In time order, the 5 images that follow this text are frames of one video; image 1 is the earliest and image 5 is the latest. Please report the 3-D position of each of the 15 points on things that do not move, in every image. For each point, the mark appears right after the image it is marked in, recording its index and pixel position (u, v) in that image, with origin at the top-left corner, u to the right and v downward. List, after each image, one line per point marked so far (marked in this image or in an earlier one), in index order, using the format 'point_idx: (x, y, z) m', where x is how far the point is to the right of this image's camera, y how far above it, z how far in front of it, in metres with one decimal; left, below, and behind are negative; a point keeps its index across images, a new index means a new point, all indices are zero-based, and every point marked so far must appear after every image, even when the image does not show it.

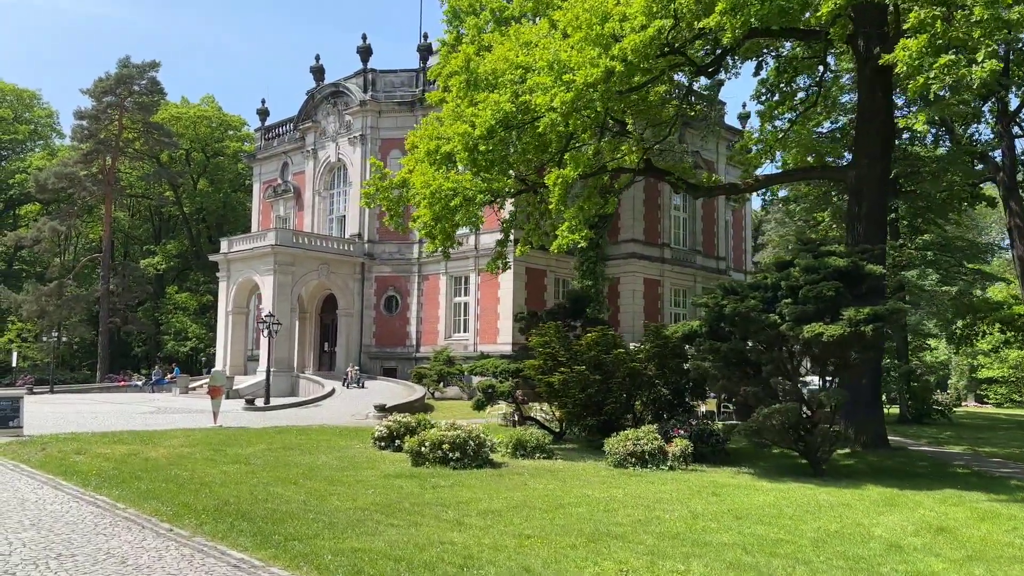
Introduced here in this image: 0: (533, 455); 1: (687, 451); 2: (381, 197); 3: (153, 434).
0: (+0.3, -2.8, +12.9) m
1: (+2.7, -2.5, +12.0) m
2: (-3.0, +2.1, +18.0) m
3: (-6.7, -2.7, +14.7) m
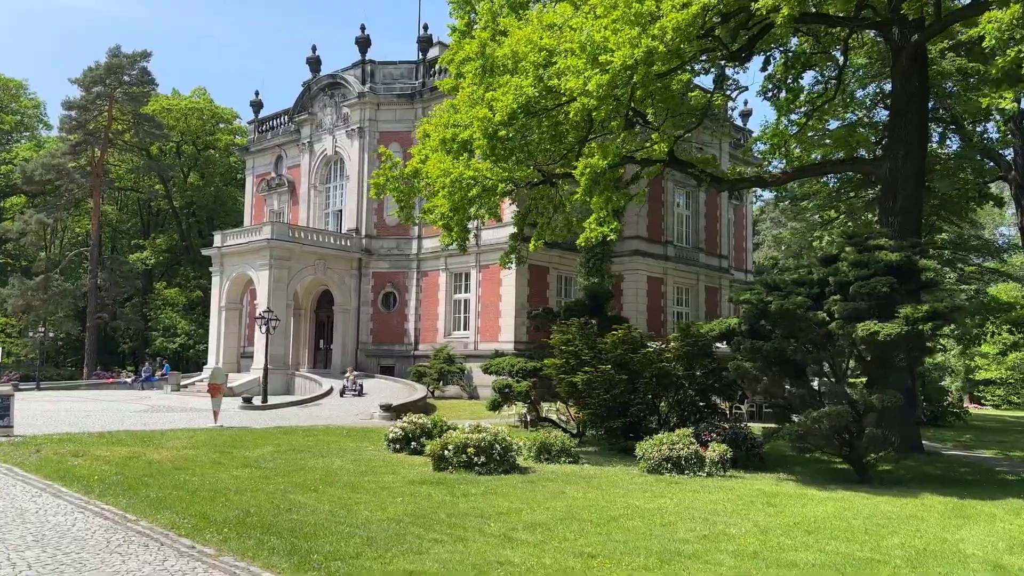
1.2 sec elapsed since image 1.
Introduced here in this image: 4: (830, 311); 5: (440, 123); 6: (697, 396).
0: (+0.7, -2.7, +12.2) m
1: (+3.1, -2.5, +11.3) m
2: (-2.7, +2.2, +17.2) m
3: (-6.4, -2.6, +13.9) m
4: (+4.3, -0.3, +10.6) m
5: (-1.5, +3.4, +16.2) m
6: (+3.2, -1.9, +13.8) m
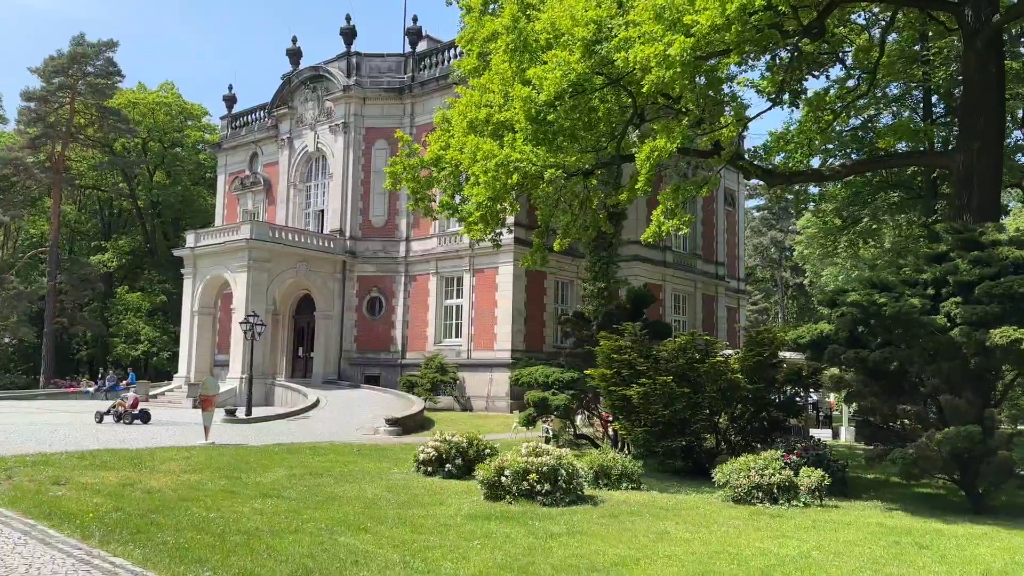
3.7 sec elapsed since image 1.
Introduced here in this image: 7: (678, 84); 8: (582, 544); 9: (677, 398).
0: (+1.4, -2.7, +10.6) m
1: (+3.9, -2.5, +9.9) m
2: (-2.1, +2.2, +15.6) m
3: (-5.7, -2.6, +12.0) m
4: (+5.2, -0.3, +9.3) m
5: (-0.8, +3.4, +14.5) m
6: (+3.9, -2.0, +12.3) m
7: (+2.3, +2.8, +10.7) m
8: (+0.6, -2.3, +7.1) m
9: (+2.5, -1.7, +11.9) m
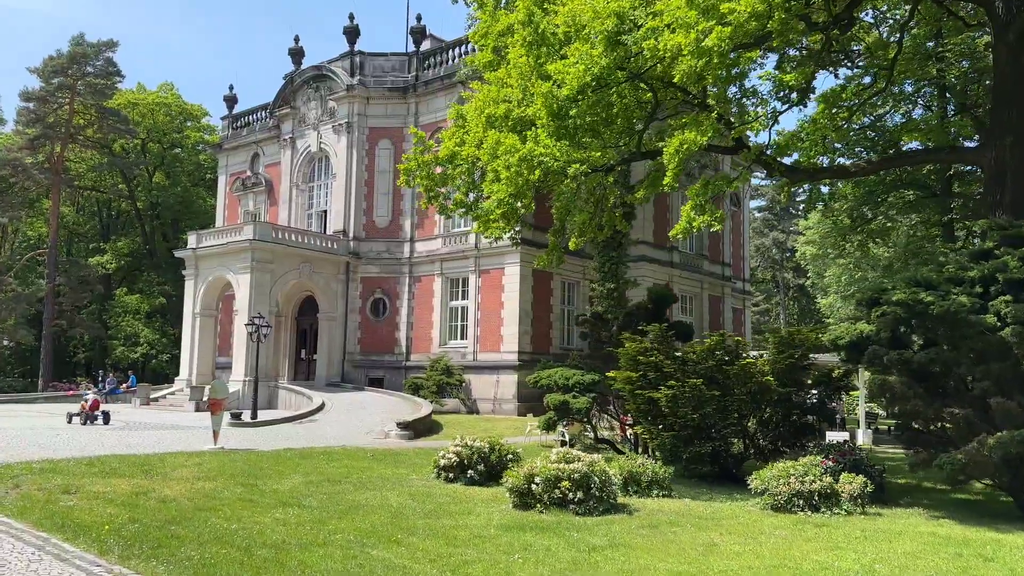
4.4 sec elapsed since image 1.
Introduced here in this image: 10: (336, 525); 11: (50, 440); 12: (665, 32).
0: (+1.8, -2.7, +10.2) m
1: (+4.2, -2.4, +9.5) m
2: (-1.8, +2.2, +15.2) m
3: (-5.4, -2.6, +11.6) m
4: (+5.5, -0.3, +8.9) m
5: (-0.5, +3.4, +14.2) m
6: (+4.3, -2.0, +11.9) m
7: (+2.6, +2.8, +10.3) m
8: (+1.0, -2.3, +6.7) m
9: (+2.8, -1.7, +11.5) m
10: (-1.8, -2.4, +7.8) m
11: (-9.0, -3.0, +15.3) m
12: (+2.1, +3.4, +10.6) m
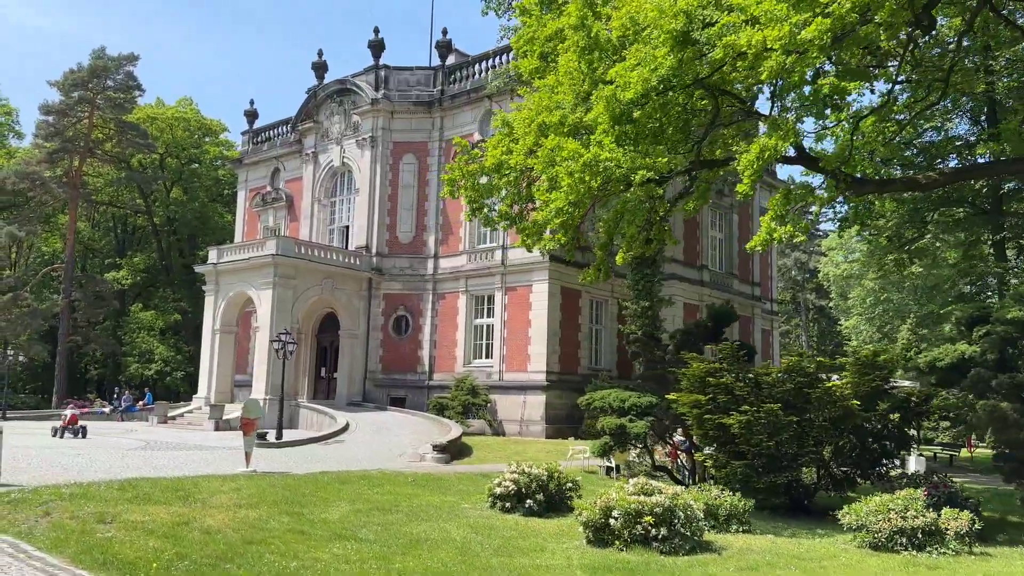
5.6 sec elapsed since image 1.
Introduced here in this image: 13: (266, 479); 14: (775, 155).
0: (+2.6, -2.8, +9.4) m
1: (+5.0, -2.6, +8.6) m
2: (-0.9, +1.9, +14.5) m
3: (-4.5, -2.7, +10.8) m
4: (+6.3, -0.5, +8.1) m
5: (+0.4, +3.1, +13.5) m
6: (+5.1, -2.2, +11.1) m
7: (+3.4, +2.6, +9.6) m
8: (+1.7, -2.4, +5.9) m
9: (+3.7, -1.9, +10.7) m
10: (-1.0, -2.5, +7.0) m
11: (-8.1, -3.2, +14.5) m
12: (+2.9, +3.2, +9.9) m
13: (-3.8, -2.9, +12.0) m
14: (+3.4, +1.8, +10.3) m
